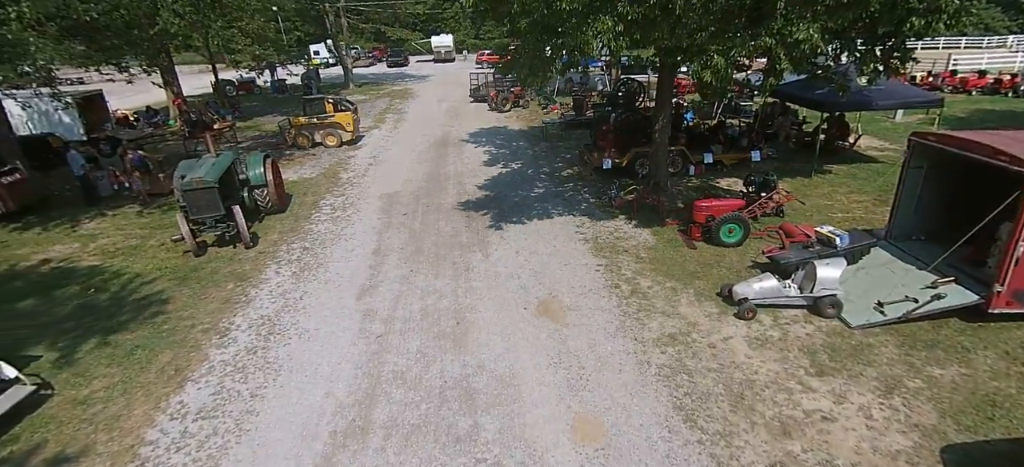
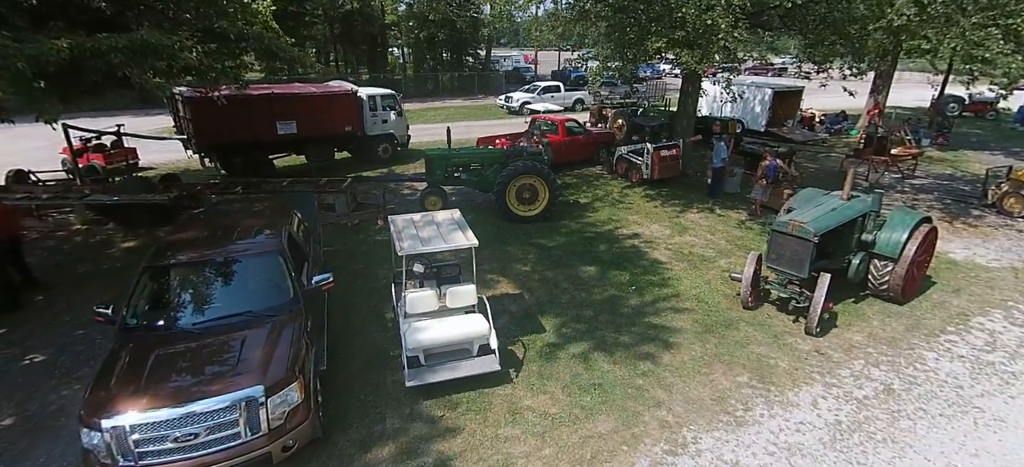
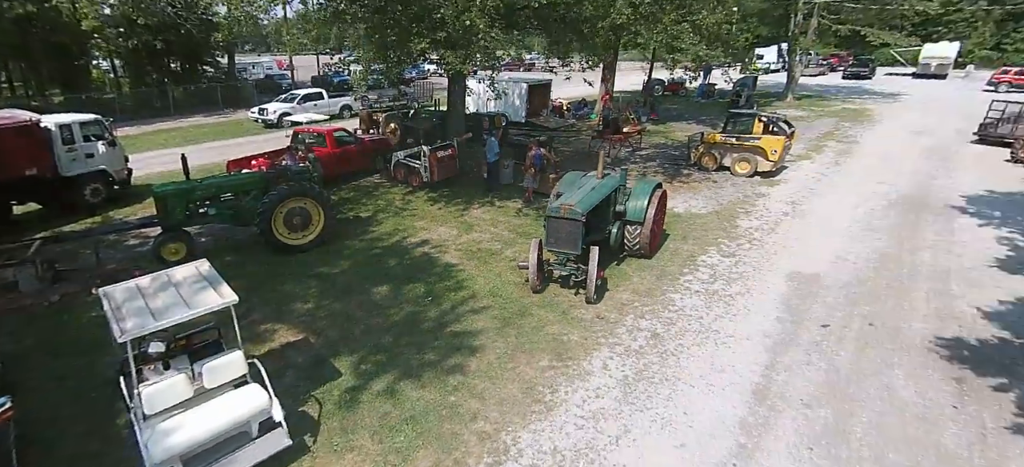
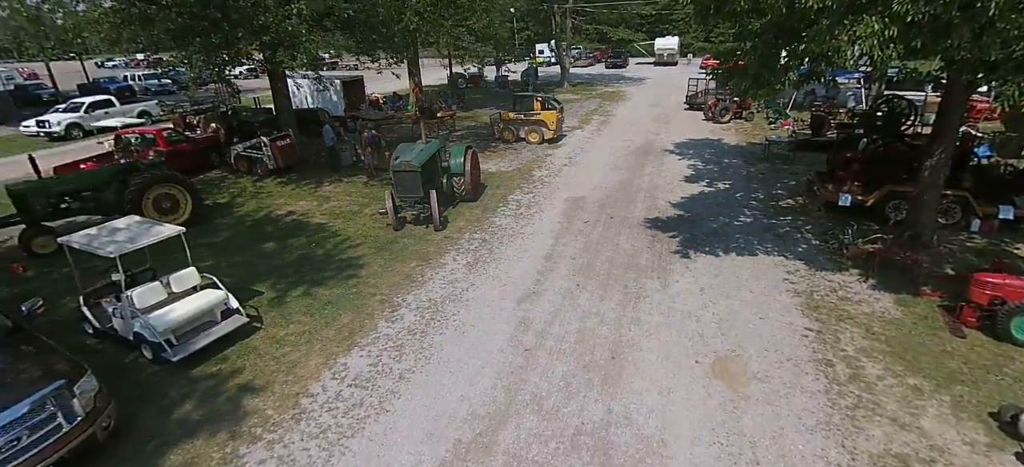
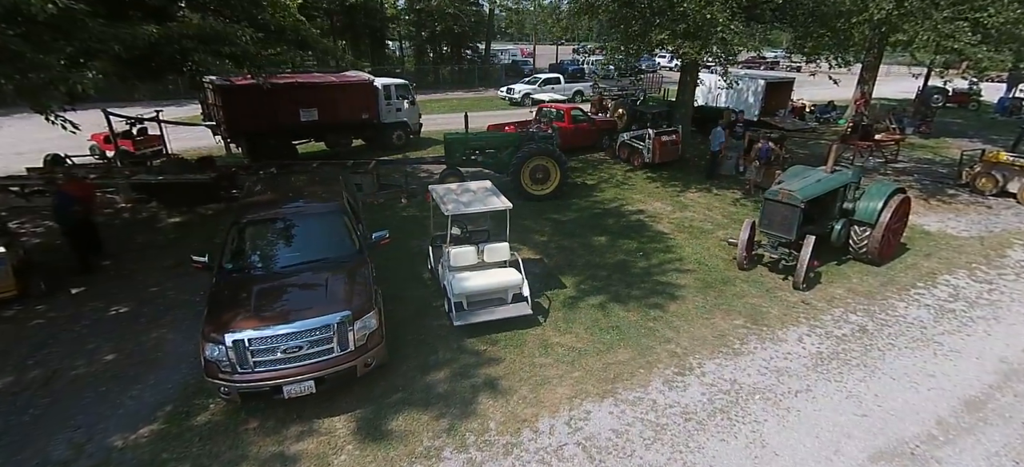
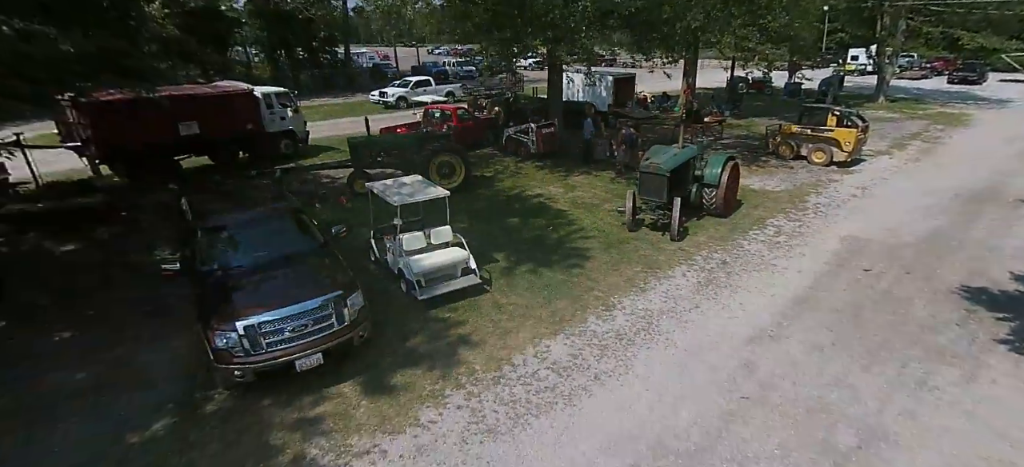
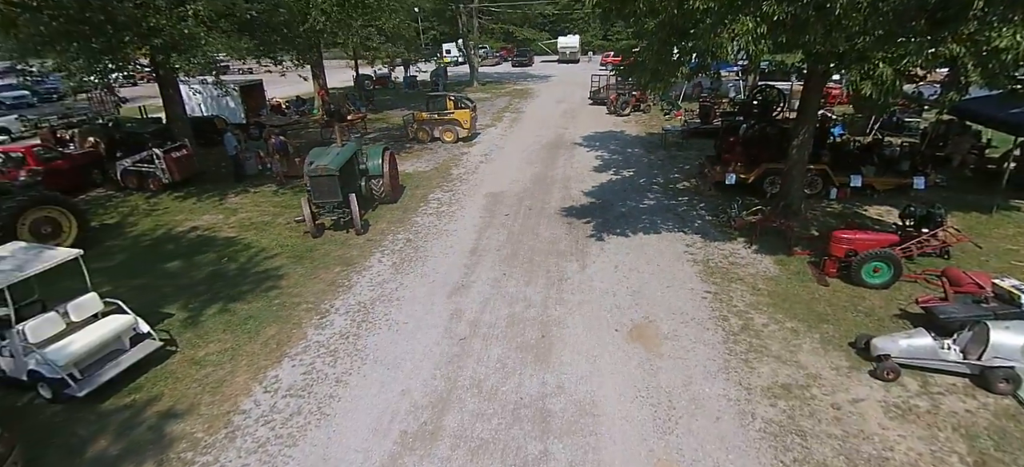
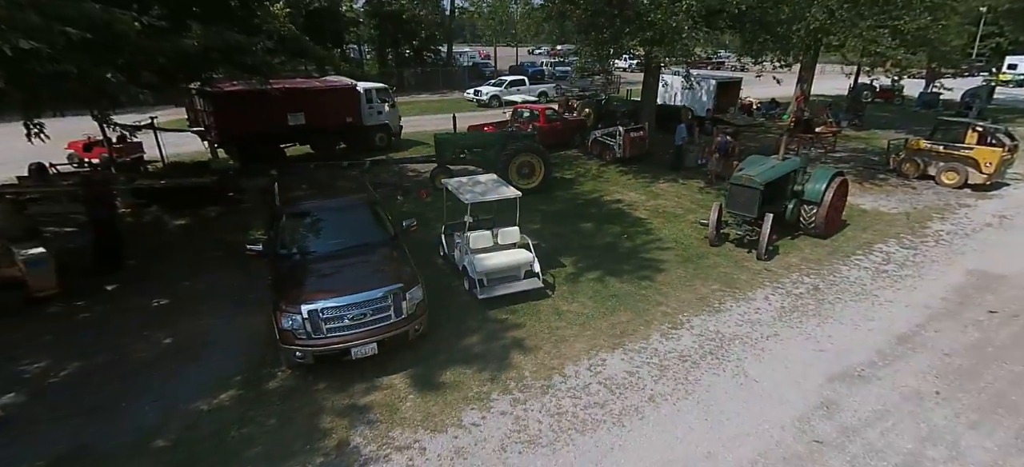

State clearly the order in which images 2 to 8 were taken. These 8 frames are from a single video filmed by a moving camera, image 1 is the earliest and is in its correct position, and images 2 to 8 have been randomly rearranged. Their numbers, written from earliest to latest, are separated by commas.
7, 4, 6, 8, 5, 2, 3
